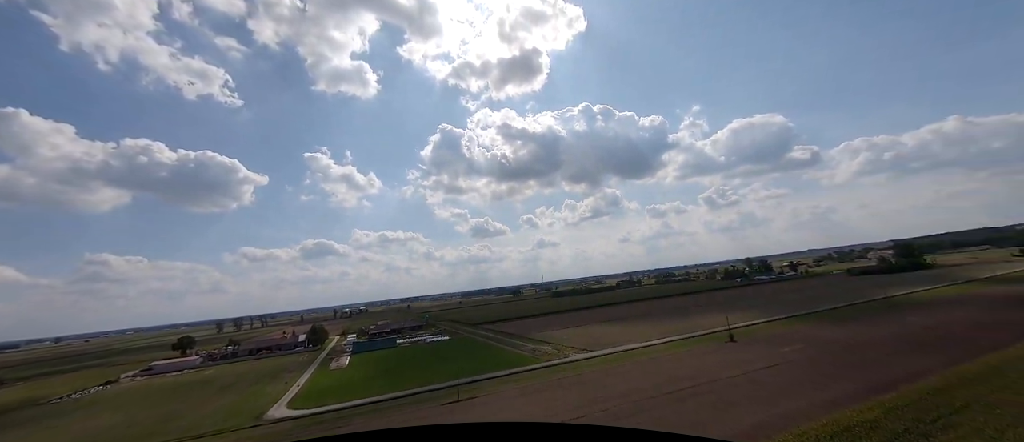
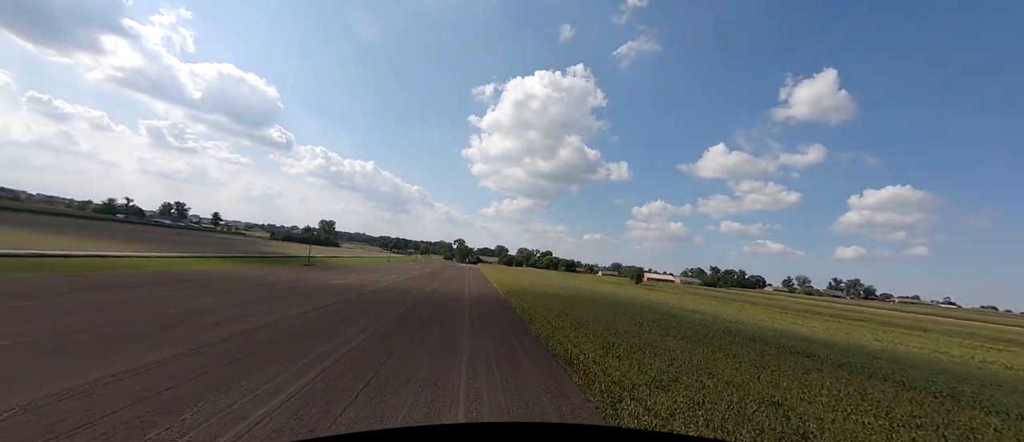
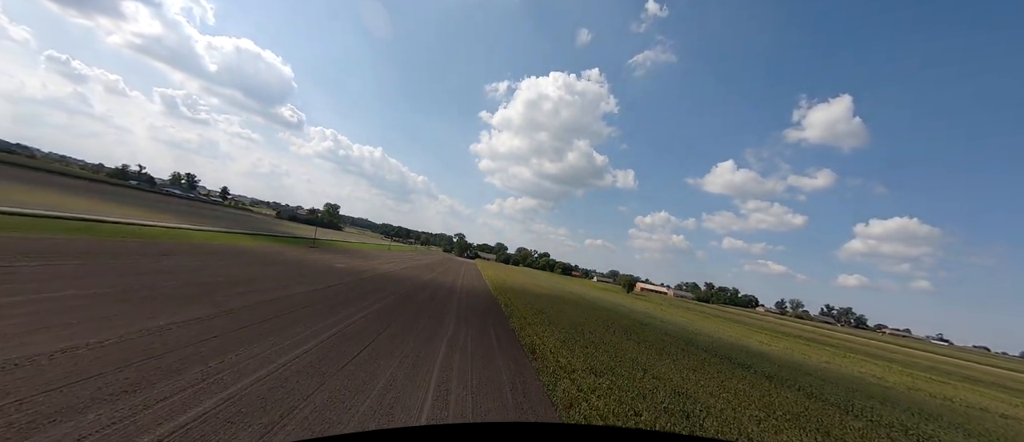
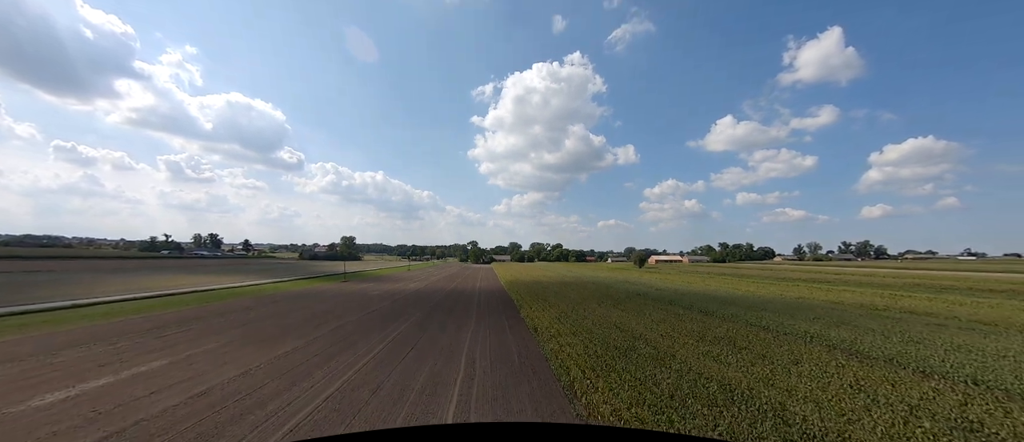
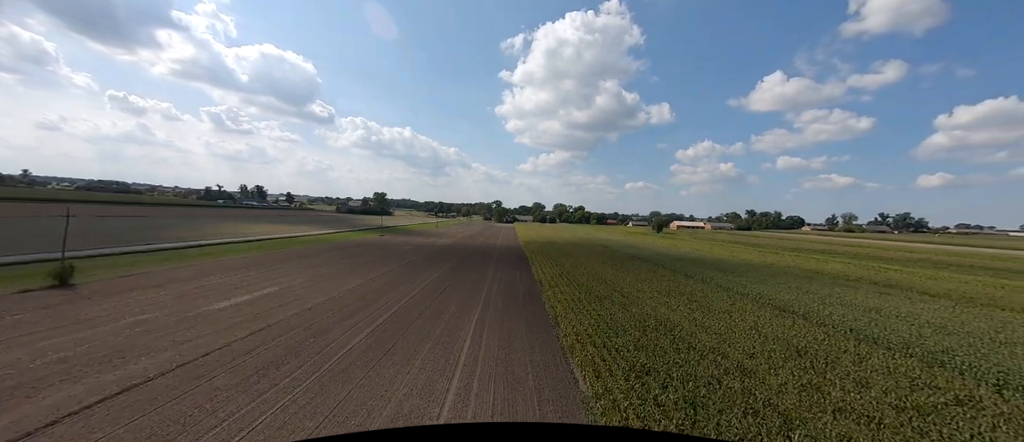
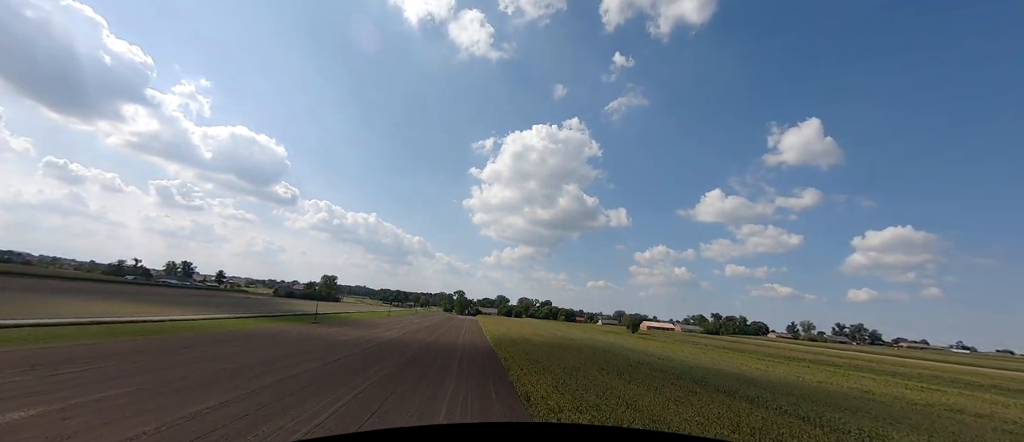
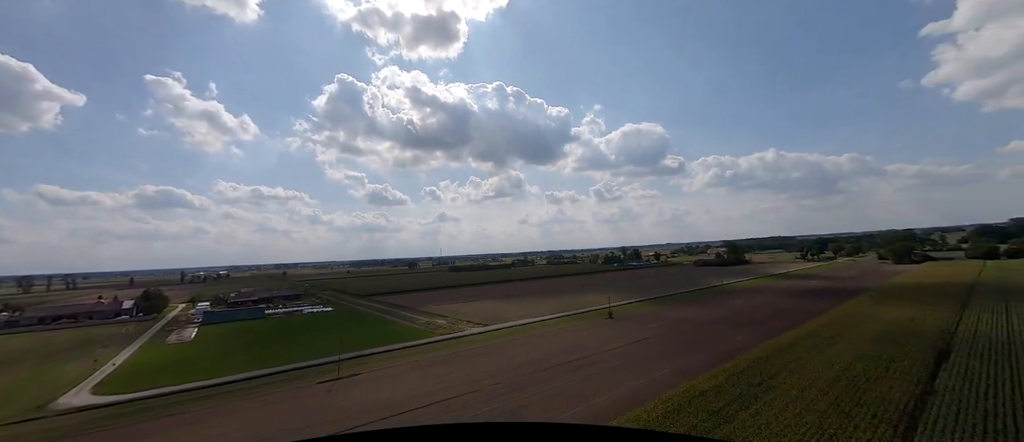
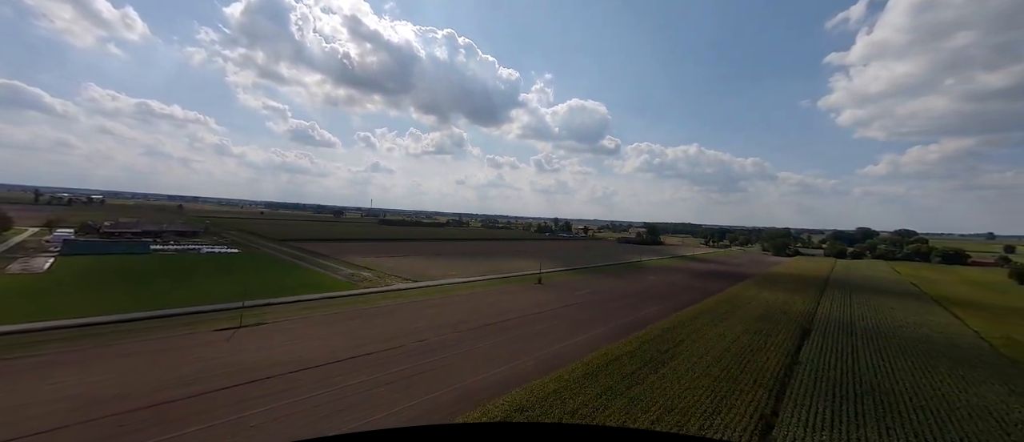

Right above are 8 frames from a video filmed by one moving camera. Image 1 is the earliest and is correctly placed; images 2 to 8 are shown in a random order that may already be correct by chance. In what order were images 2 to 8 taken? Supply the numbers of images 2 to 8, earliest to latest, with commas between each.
7, 8, 5, 4, 6, 3, 2
